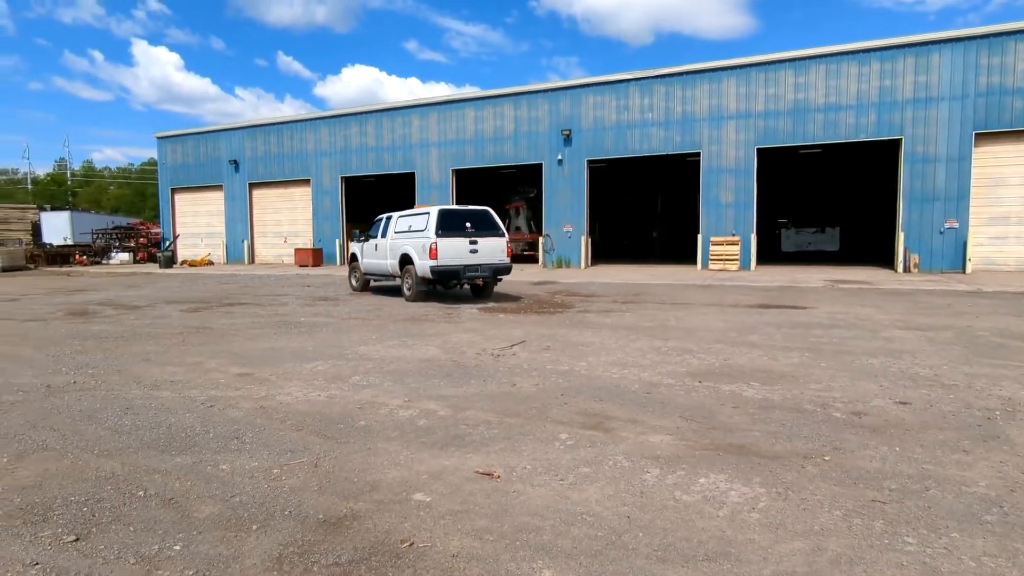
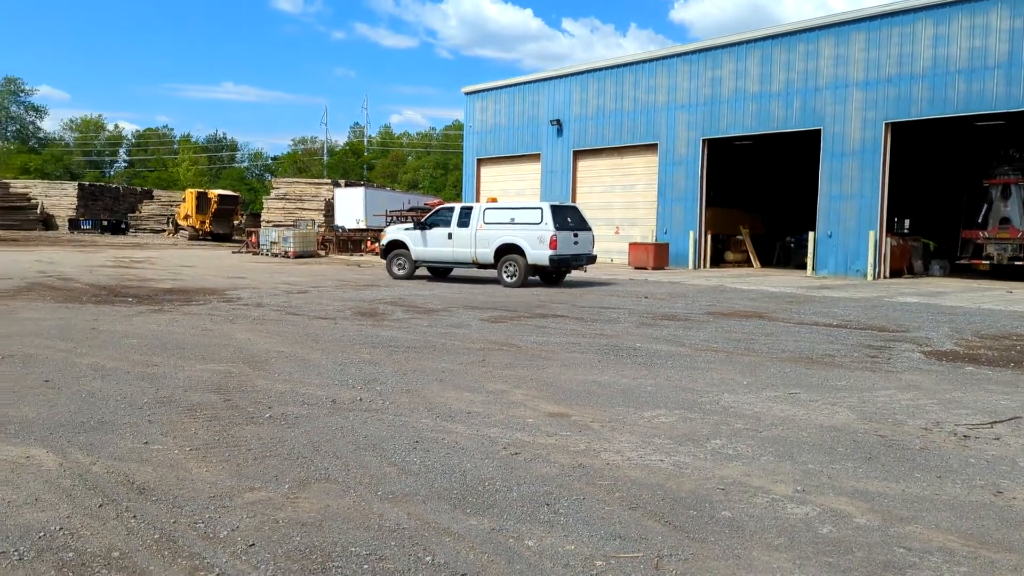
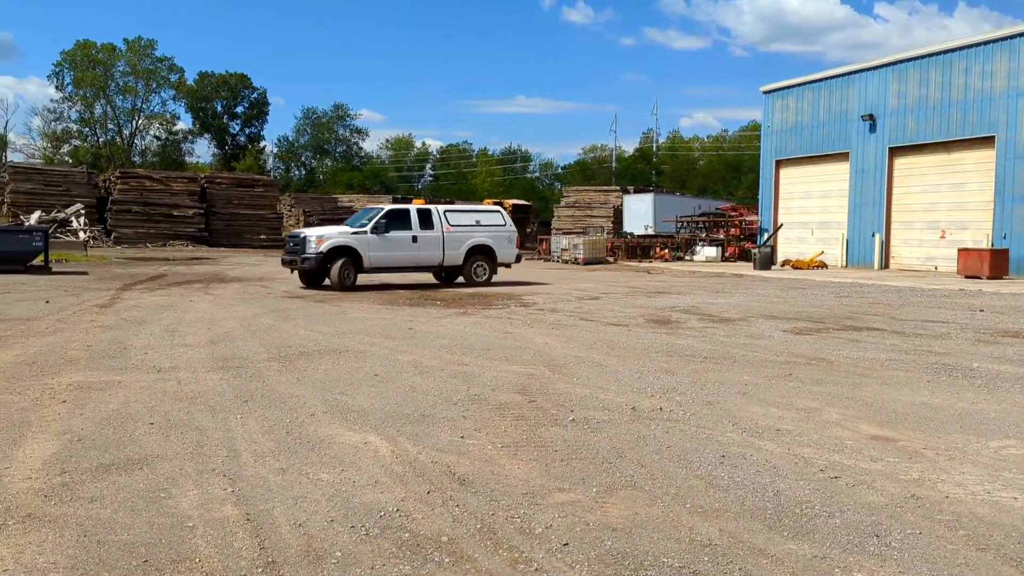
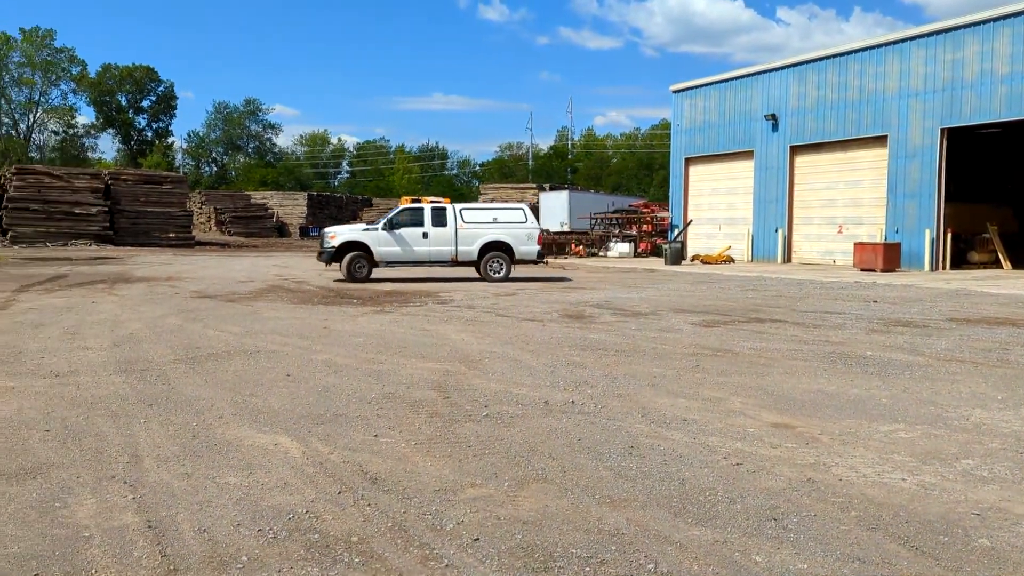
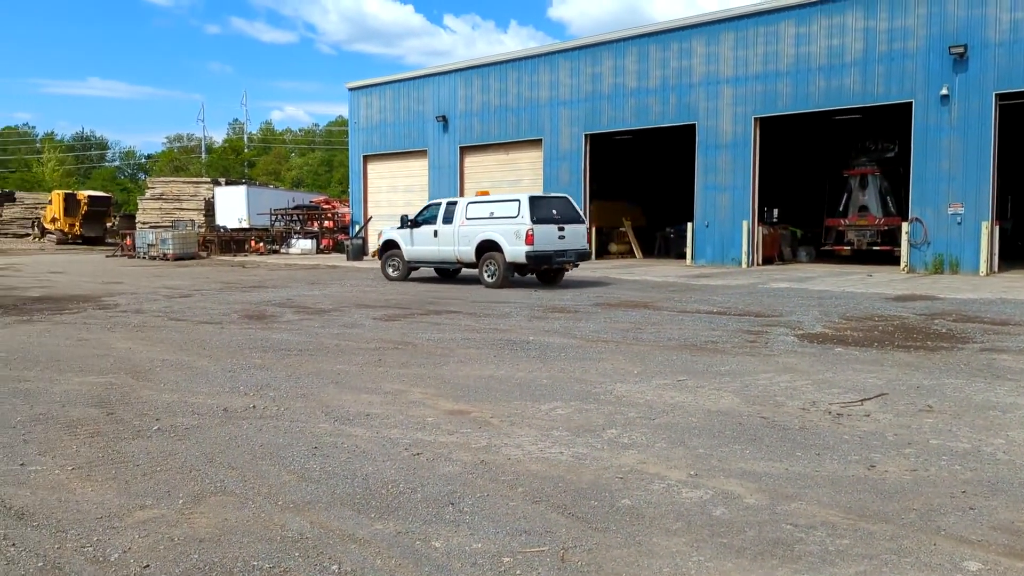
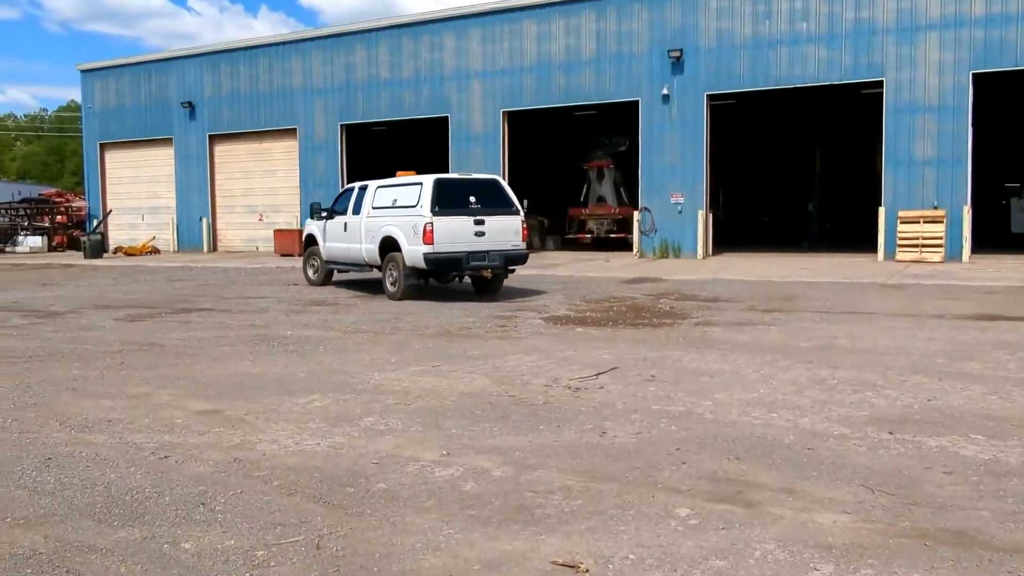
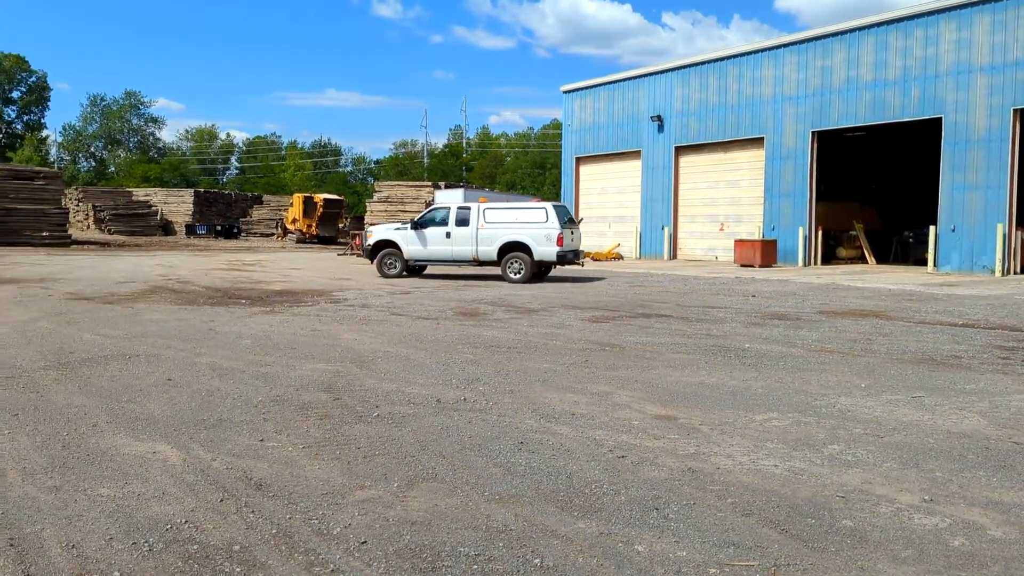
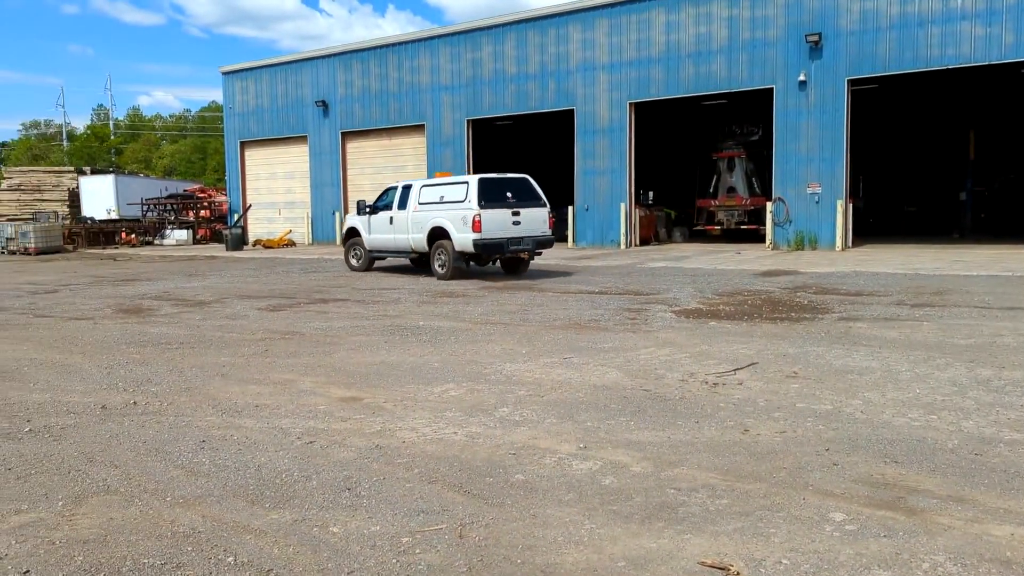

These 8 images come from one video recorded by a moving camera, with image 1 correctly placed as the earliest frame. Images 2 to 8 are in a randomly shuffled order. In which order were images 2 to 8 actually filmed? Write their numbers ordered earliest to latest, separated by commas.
6, 8, 5, 2, 7, 4, 3
